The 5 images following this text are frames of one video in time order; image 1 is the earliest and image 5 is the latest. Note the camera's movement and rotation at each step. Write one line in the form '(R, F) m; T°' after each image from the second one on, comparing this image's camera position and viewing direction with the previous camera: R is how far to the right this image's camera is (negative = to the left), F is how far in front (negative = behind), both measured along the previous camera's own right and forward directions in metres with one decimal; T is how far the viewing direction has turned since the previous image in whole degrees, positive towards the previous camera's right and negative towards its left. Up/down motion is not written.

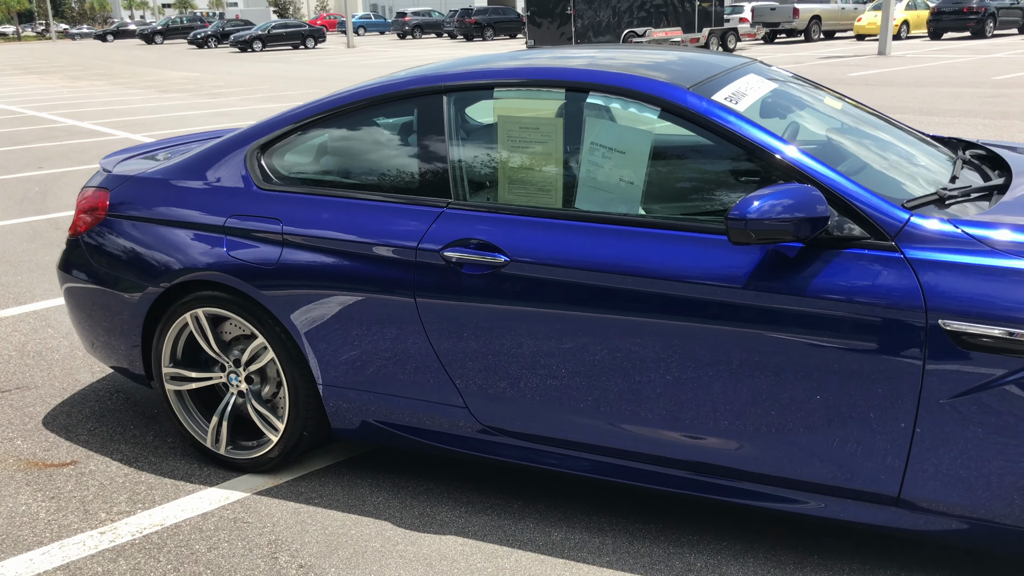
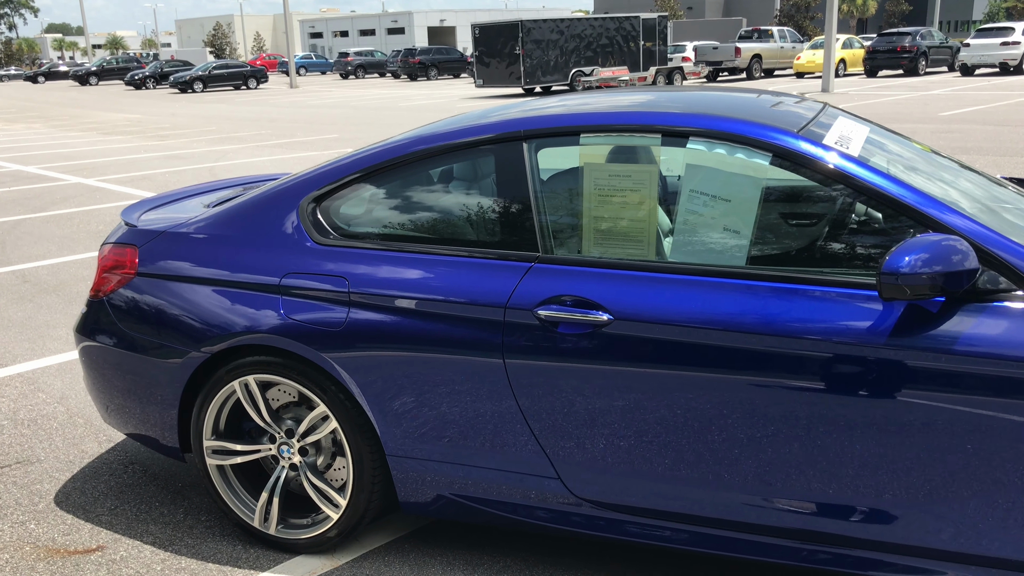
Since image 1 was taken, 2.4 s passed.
(-0.4, +0.2) m; +4°
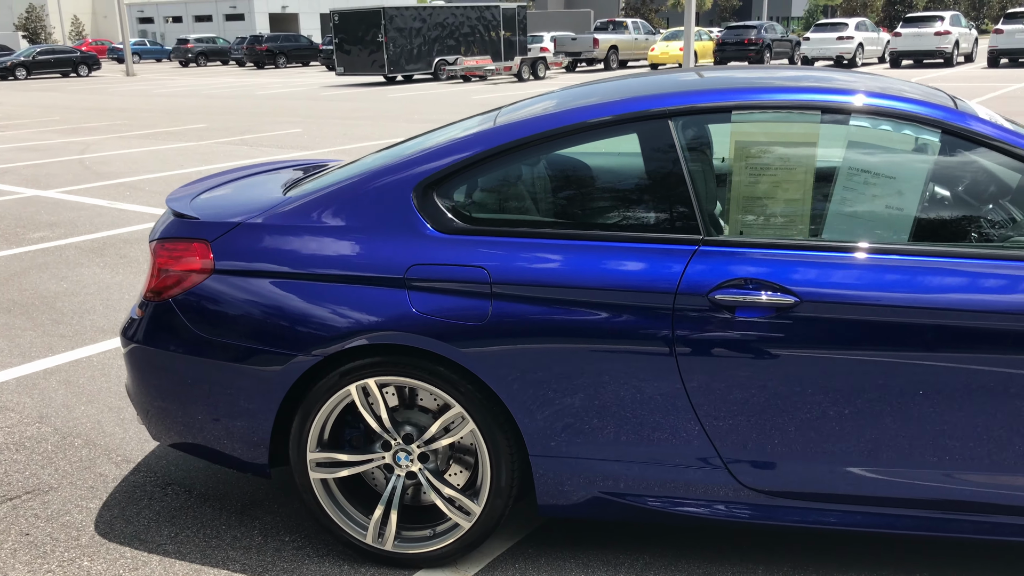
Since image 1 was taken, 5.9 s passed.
(-0.8, +0.2) m; +10°
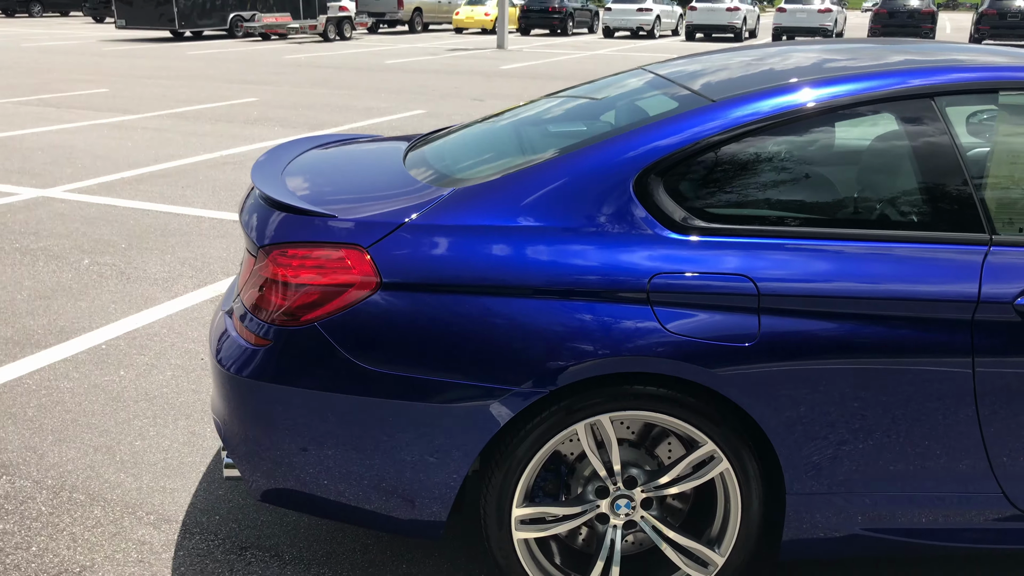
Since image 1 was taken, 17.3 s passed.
(-1.1, +0.6) m; +14°
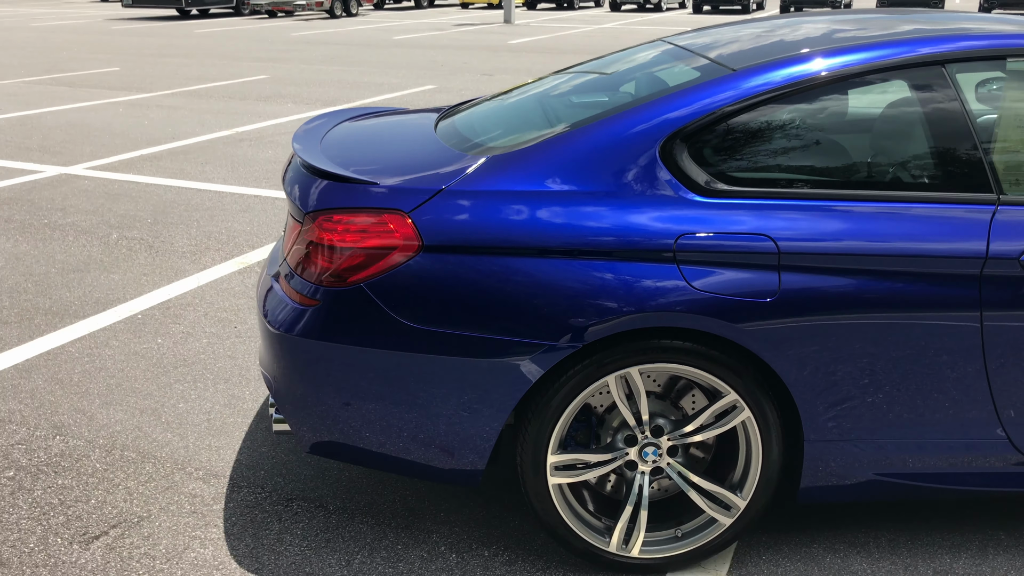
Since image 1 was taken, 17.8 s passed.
(-0.1, -0.1) m; 0°
